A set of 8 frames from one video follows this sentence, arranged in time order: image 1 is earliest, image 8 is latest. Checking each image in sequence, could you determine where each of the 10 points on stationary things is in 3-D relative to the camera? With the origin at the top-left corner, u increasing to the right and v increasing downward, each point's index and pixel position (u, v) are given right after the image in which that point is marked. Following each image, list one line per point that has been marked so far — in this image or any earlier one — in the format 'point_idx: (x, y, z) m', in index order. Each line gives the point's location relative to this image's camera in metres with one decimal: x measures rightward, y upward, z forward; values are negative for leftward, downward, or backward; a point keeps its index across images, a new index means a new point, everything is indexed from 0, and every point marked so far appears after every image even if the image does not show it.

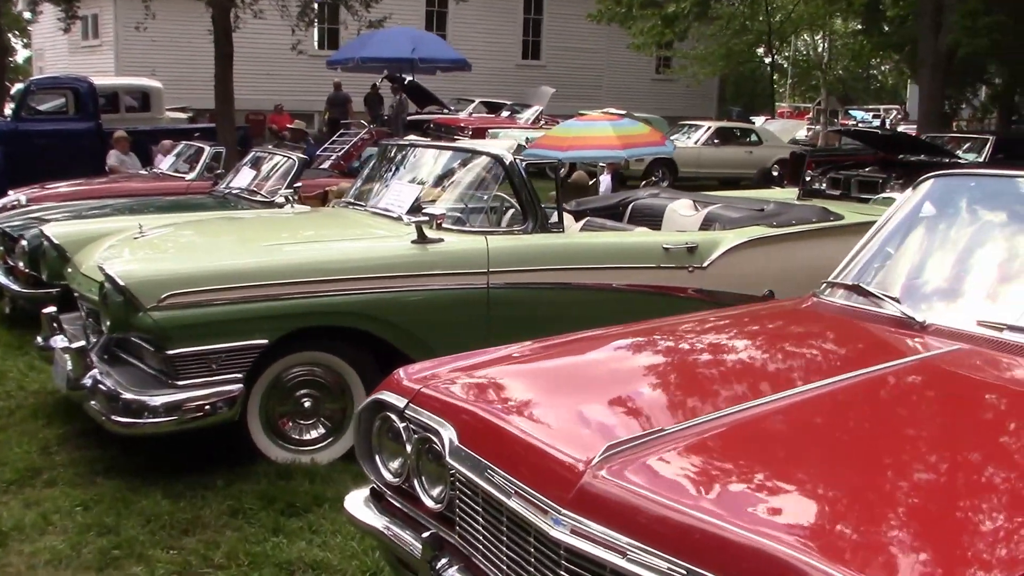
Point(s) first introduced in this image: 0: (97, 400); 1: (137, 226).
0: (-1.6, -0.4, +4.2) m
1: (-1.8, +0.3, +5.1) m
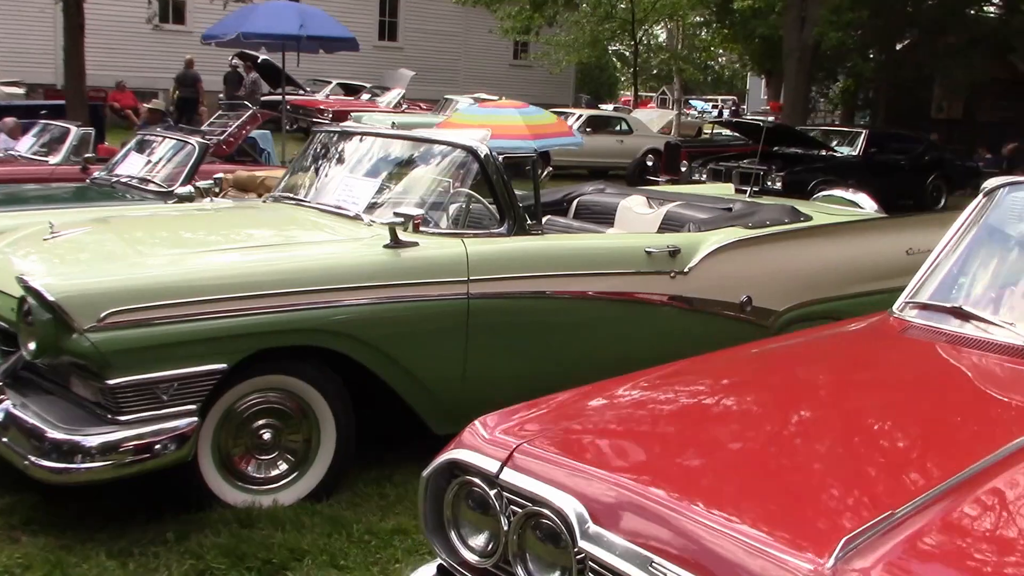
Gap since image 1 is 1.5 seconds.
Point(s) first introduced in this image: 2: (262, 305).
0: (-1.6, -0.5, +3.4) m
1: (-1.9, +0.2, +4.4) m
2: (-0.8, -0.1, +3.6) m
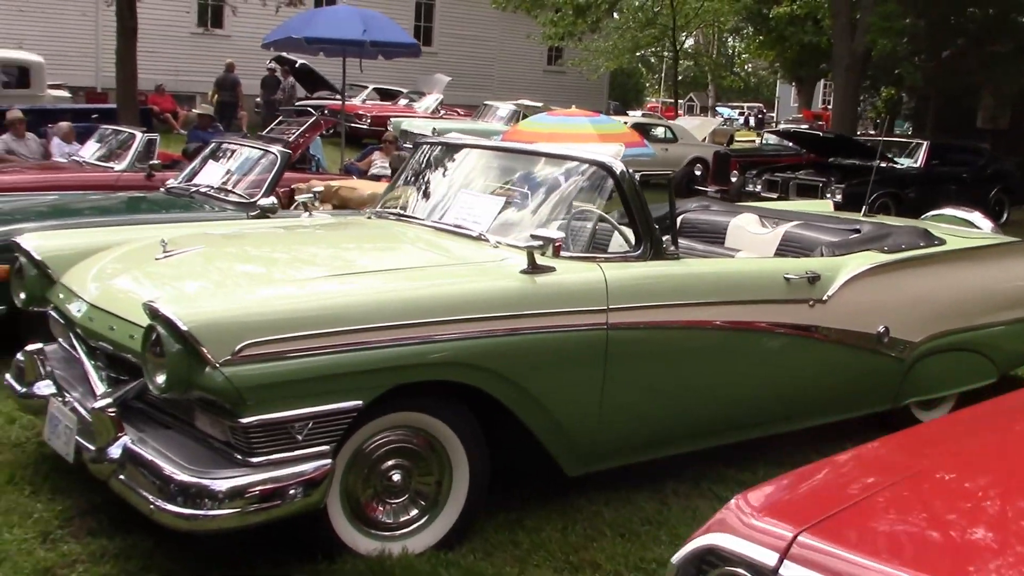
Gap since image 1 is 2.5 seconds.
0: (-1.1, -0.5, +3.2) m
1: (-1.4, +0.2, +4.1) m
2: (-0.3, -0.1, +3.3) m
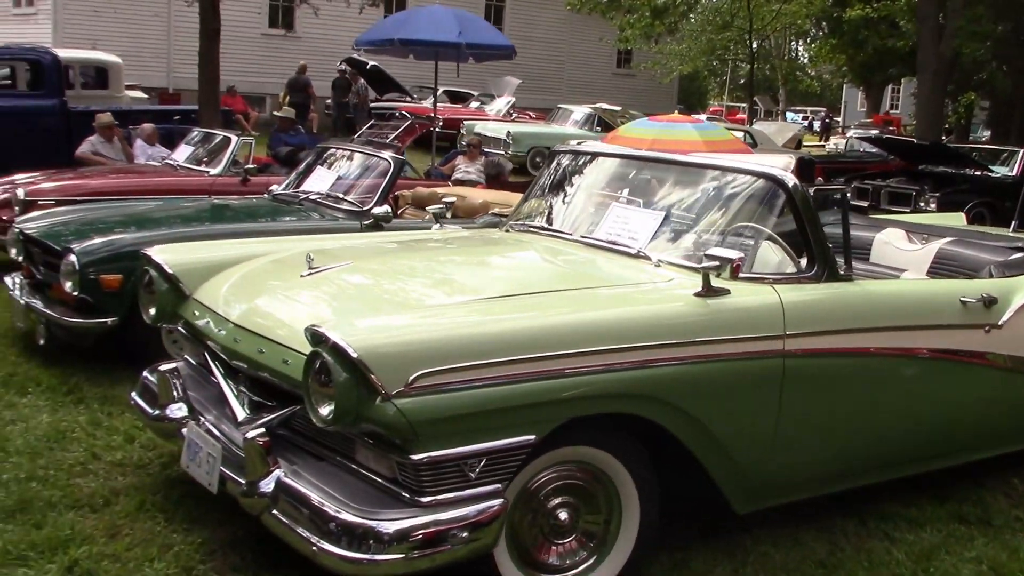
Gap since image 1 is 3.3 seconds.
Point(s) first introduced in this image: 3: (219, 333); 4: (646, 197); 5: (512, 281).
0: (-0.6, -0.6, +2.9) m
1: (-0.8, +0.1, +3.9) m
2: (+0.2, -0.2, +3.0) m
3: (-0.9, -0.1, +3.4) m
4: (+0.5, +0.3, +4.0) m
5: (0.0, 0.0, +3.6) m
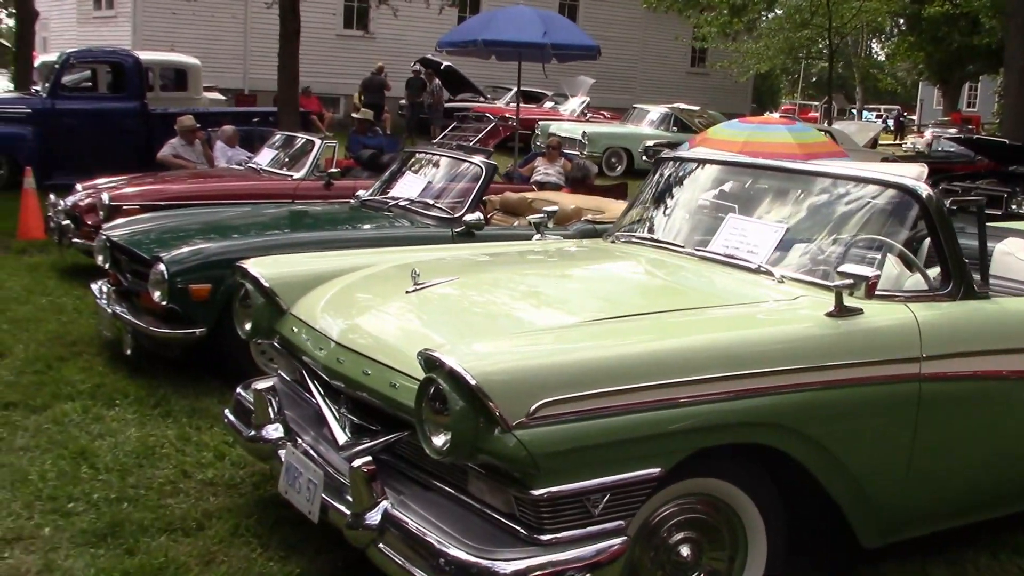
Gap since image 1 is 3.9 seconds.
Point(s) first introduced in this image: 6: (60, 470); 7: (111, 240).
0: (-0.3, -0.6, +2.7) m
1: (-0.5, +0.1, +3.7) m
2: (+0.5, -0.3, +2.8) m
3: (-0.6, -0.2, +3.2) m
4: (+0.9, +0.3, +3.8) m
5: (+0.3, 0.0, +3.3) m
6: (-1.6, -0.7, +3.9) m
7: (-2.0, +0.2, +5.4) m
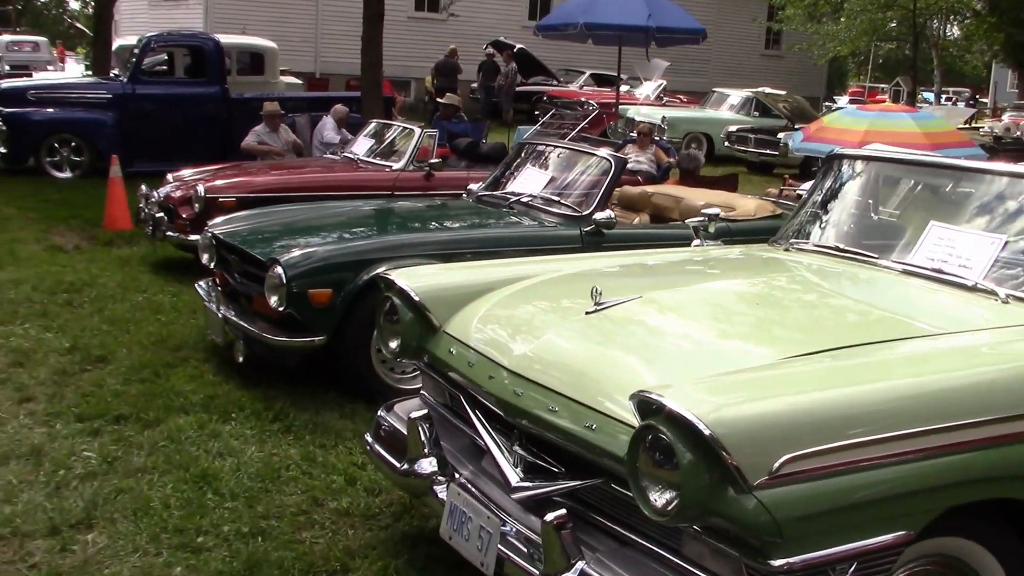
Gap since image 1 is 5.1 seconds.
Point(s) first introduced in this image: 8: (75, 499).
0: (+0.2, -0.7, +2.4) m
1: (0.0, 0.0, +3.3) m
2: (+1.0, -0.3, +2.4) m
3: (-0.1, -0.2, +2.9) m
4: (+1.4, +0.2, +3.3) m
5: (+0.8, -0.1, +2.9) m
6: (-1.1, -0.7, +3.5) m
7: (-1.4, +0.2, +5.1) m
8: (-1.4, -0.7, +3.5) m
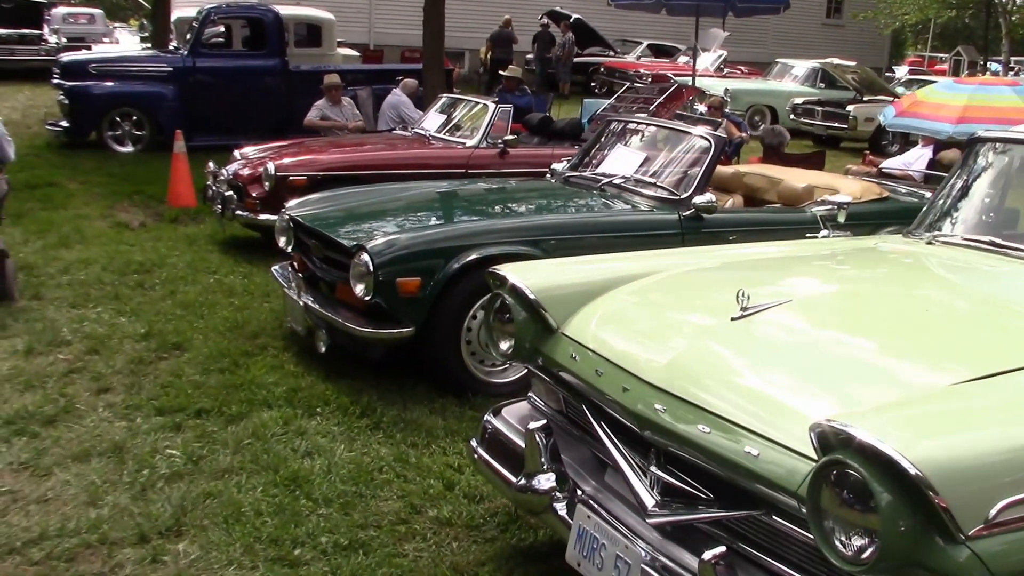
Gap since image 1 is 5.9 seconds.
0: (+0.5, -0.7, +2.1) m
1: (+0.4, 0.0, +3.1) m
2: (+1.2, -0.4, +2.1) m
3: (+0.2, -0.2, +2.6) m
4: (+1.7, +0.2, +3.0) m
5: (+1.2, -0.1, +2.6) m
6: (-0.7, -0.7, +3.3) m
7: (-1.0, +0.3, +4.9) m
8: (-1.1, -0.7, +3.3) m
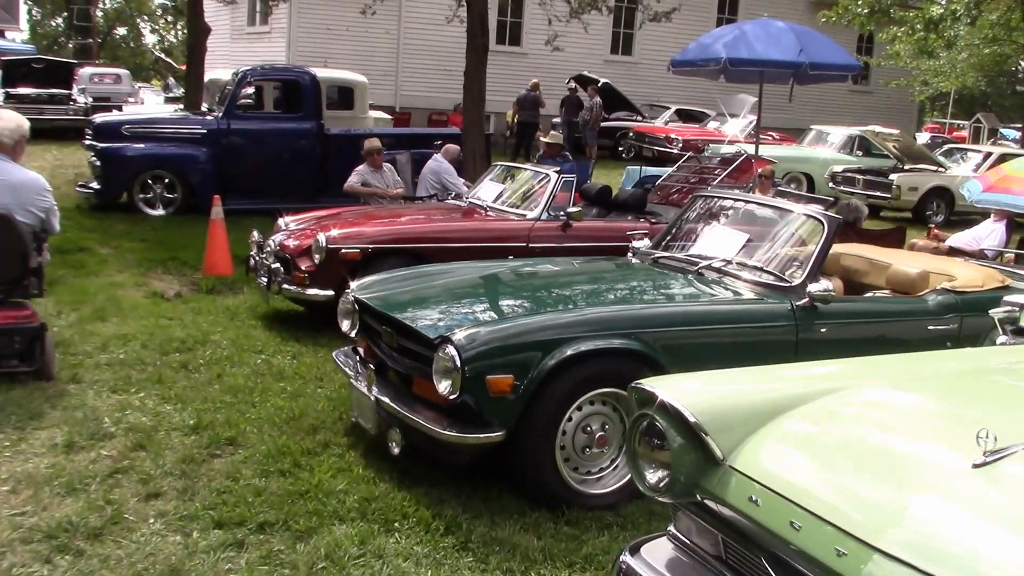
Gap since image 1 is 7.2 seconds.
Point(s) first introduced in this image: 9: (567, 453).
0: (+0.8, -1.0, +1.6) m
1: (+0.7, -0.3, +2.6) m
2: (+1.6, -0.6, +1.5) m
3: (+0.6, -0.5, +2.1) m
4: (+2.1, -0.1, +2.5) m
5: (+1.5, -0.4, +2.1) m
6: (-0.4, -0.9, +2.8) m
7: (-0.6, -0.1, +4.5) m
8: (-0.7, -0.9, +2.8) m
9: (+0.2, -0.6, +3.9) m
